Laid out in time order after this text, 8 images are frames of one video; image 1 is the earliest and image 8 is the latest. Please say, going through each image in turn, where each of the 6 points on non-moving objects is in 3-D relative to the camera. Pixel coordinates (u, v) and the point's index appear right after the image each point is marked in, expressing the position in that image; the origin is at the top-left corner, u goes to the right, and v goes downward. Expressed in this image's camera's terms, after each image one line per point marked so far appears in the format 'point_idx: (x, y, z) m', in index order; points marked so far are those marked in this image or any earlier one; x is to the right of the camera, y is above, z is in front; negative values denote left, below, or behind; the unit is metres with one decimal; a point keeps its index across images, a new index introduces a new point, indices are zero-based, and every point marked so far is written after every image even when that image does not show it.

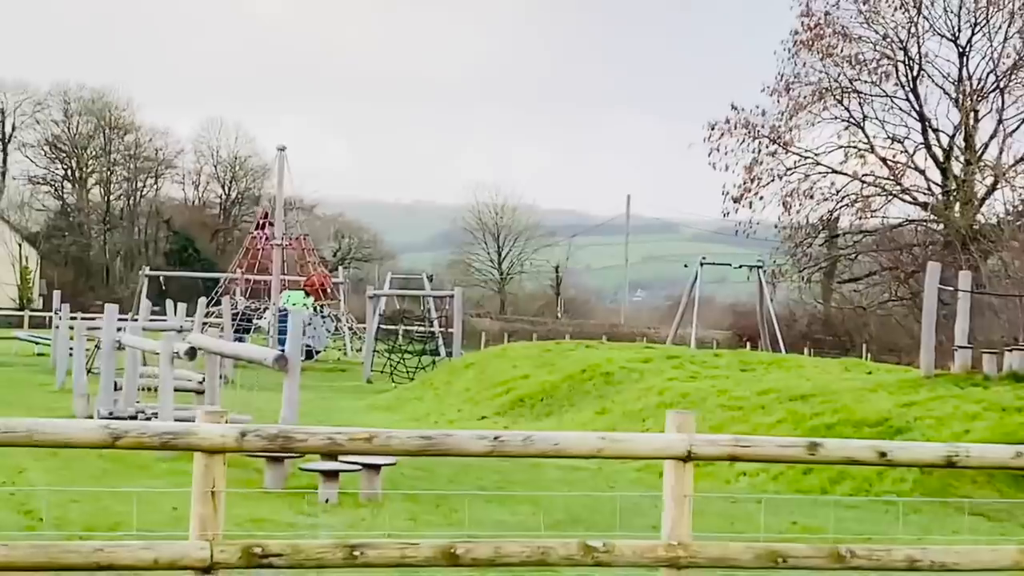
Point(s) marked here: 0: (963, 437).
0: (+3.3, -1.1, +11.8) m
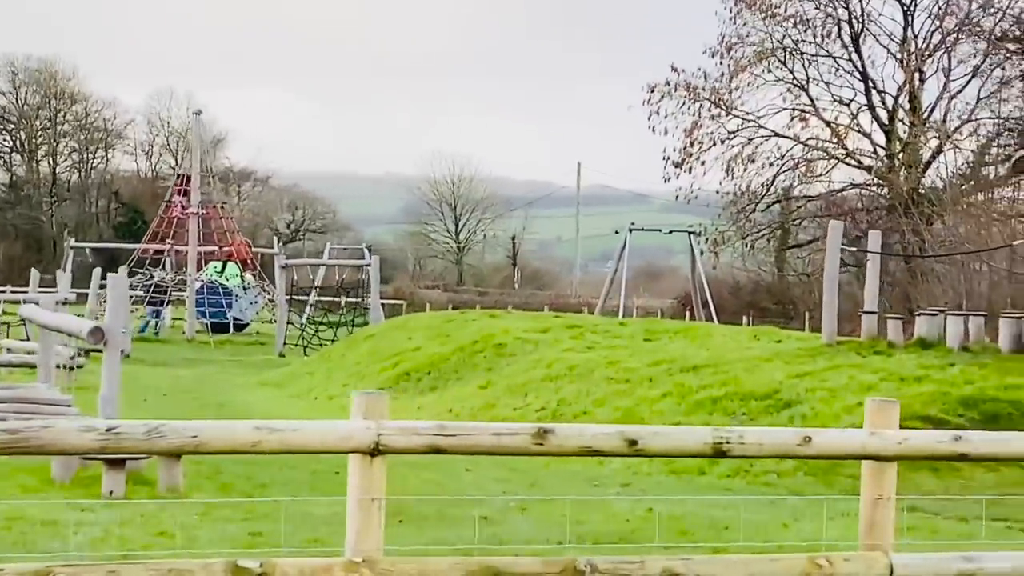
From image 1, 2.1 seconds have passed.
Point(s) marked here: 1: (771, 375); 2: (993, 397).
0: (+2.3, -0.8, +10.8) m
1: (+1.9, -0.6, +11.8) m
2: (+3.2, -0.7, +10.9) m
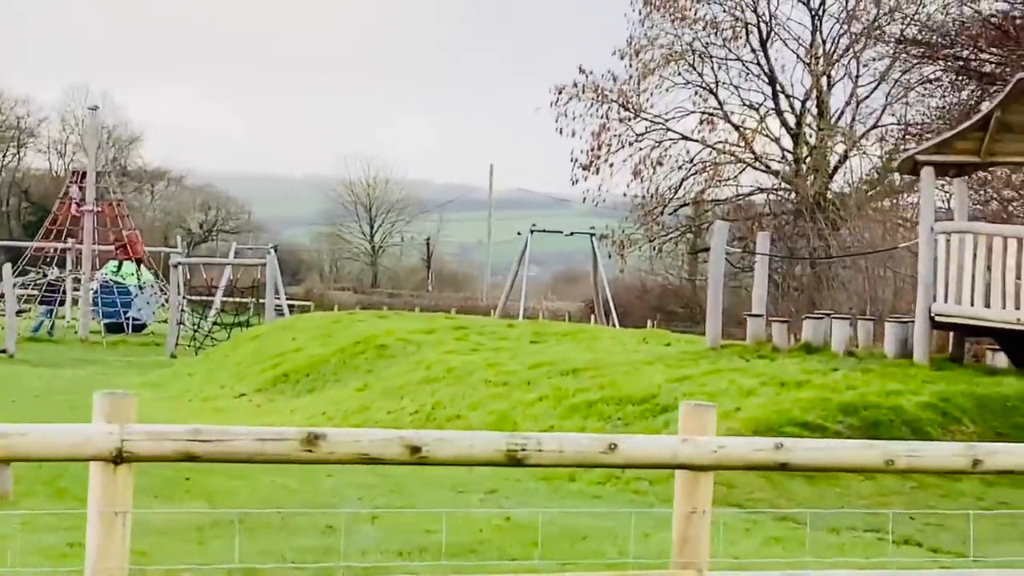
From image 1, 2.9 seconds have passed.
0: (+1.4, -0.8, +10.4) m
1: (+1.0, -0.6, +11.5) m
2: (+2.3, -0.7, +10.6) m
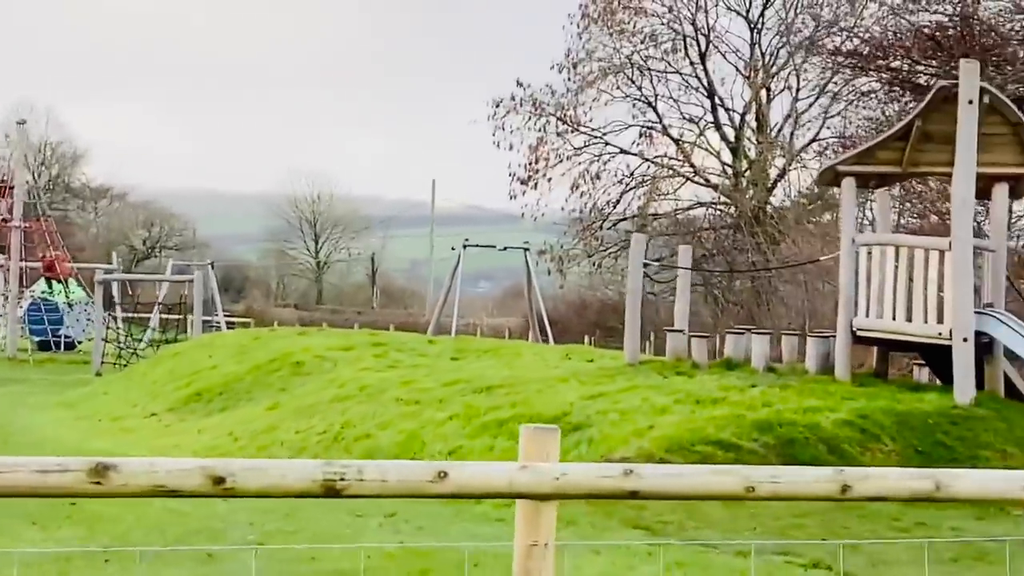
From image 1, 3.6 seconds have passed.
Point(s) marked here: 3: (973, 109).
0: (+0.8, -0.9, +10.1) m
1: (+0.3, -0.7, +11.2) m
2: (+1.7, -0.8, +10.3) m
3: (+3.1, +1.2, +10.9) m
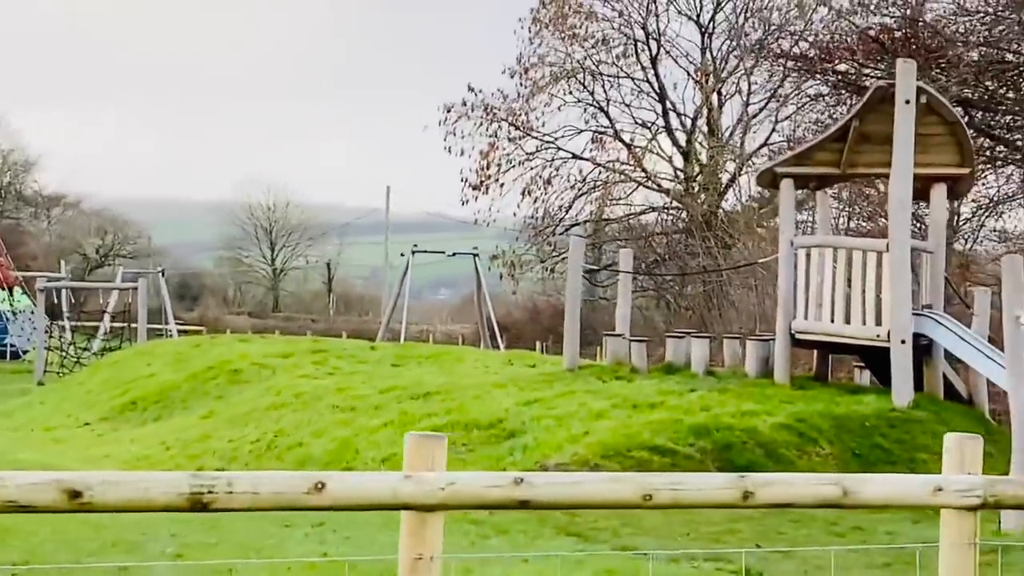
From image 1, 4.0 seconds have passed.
0: (+0.4, -0.9, +10.0) m
1: (-0.1, -0.8, +11.0) m
2: (+1.3, -0.8, +10.2) m
3: (+2.6, +1.2, +10.8) m
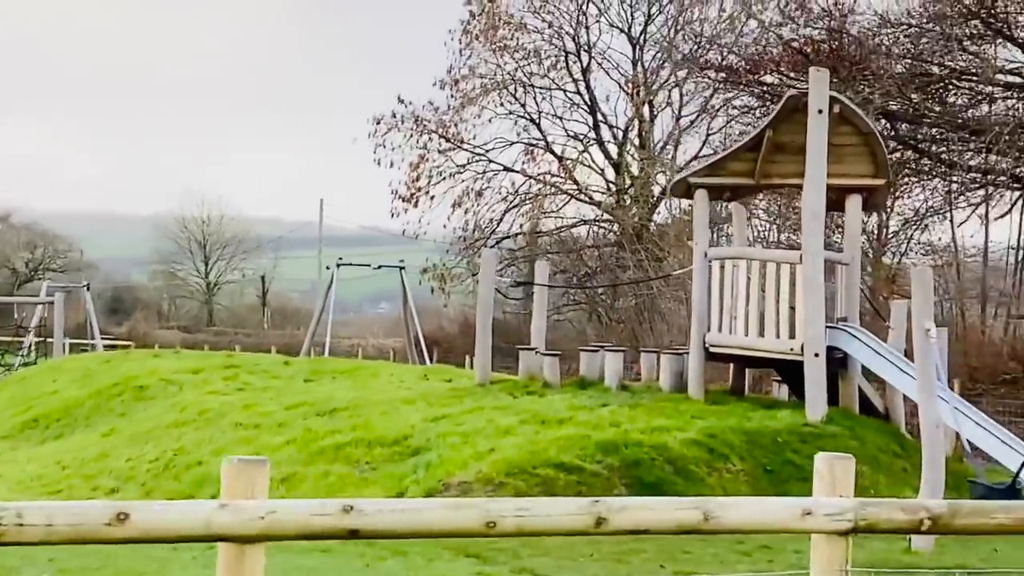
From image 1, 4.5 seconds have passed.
0: (-0.2, -1.0, +9.7) m
1: (-0.7, -0.9, +10.7) m
2: (+0.8, -0.9, +9.9) m
3: (+2.0, +1.1, +10.6) m
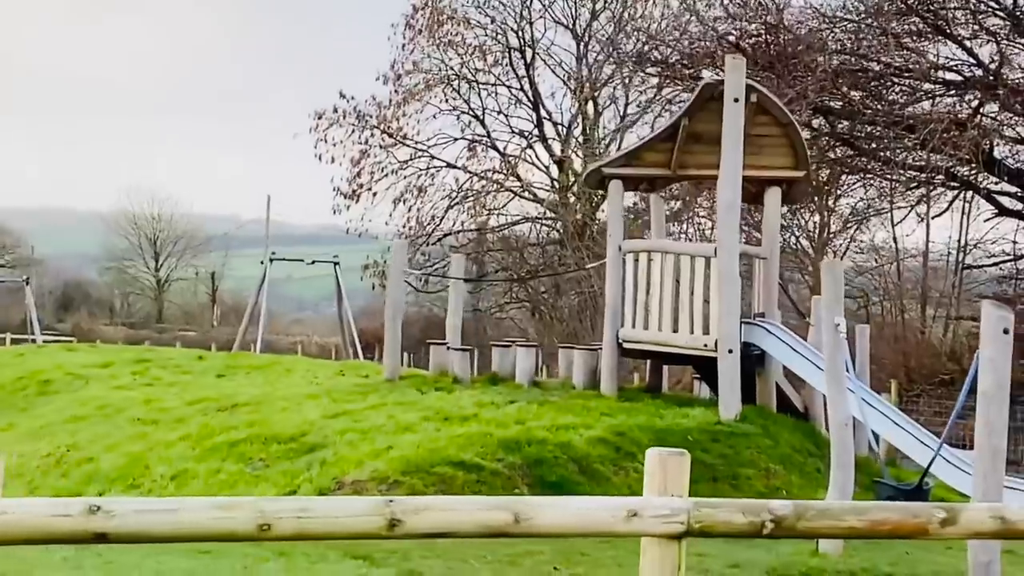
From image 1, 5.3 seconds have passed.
0: (-0.7, -0.9, +9.3) m
1: (-1.3, -0.8, +10.3) m
2: (+0.2, -0.9, +9.6) m
3: (+1.4, +1.1, +10.3) m
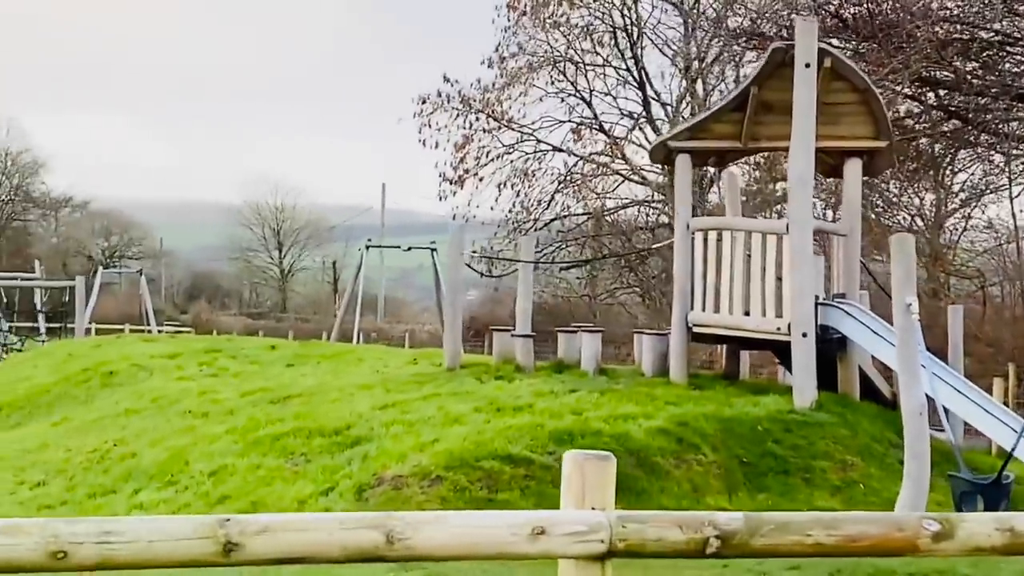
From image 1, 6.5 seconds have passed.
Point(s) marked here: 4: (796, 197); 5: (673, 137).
0: (-0.5, -0.9, +8.8) m
1: (-0.9, -0.7, +9.9) m
2: (+0.5, -0.8, +9.0) m
3: (+1.8, +1.3, +9.6) m
4: (+1.6, +0.5, +9.5) m
5: (+1.0, +0.9, +10.4) m
